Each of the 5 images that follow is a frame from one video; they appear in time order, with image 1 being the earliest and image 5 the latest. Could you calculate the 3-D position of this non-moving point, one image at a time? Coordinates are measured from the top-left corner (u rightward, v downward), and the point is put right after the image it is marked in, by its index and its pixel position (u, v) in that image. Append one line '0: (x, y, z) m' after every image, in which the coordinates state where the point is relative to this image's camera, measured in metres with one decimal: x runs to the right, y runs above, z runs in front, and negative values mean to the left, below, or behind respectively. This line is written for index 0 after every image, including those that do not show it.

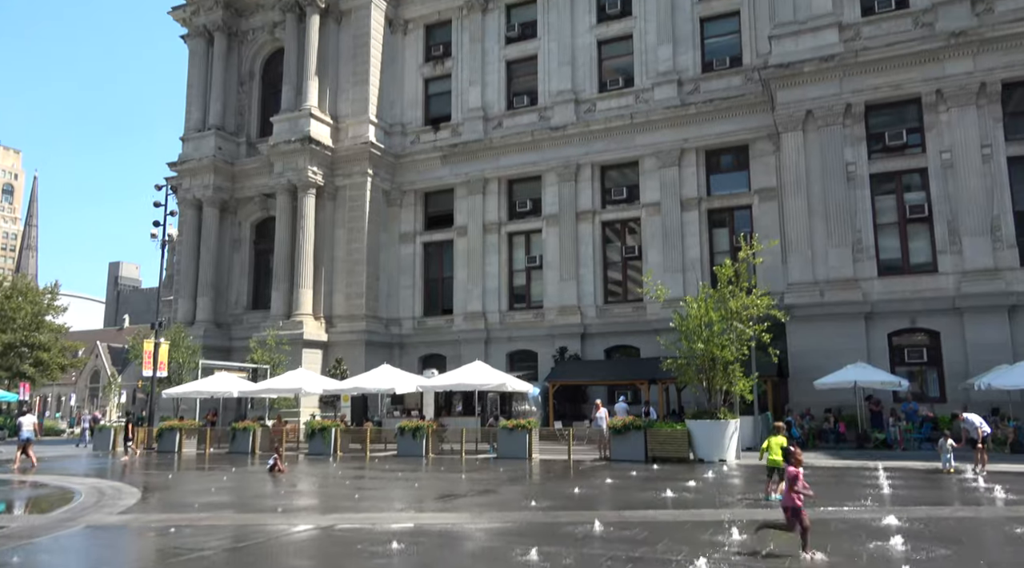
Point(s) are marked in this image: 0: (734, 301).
0: (+5.5, -0.7, +19.2) m
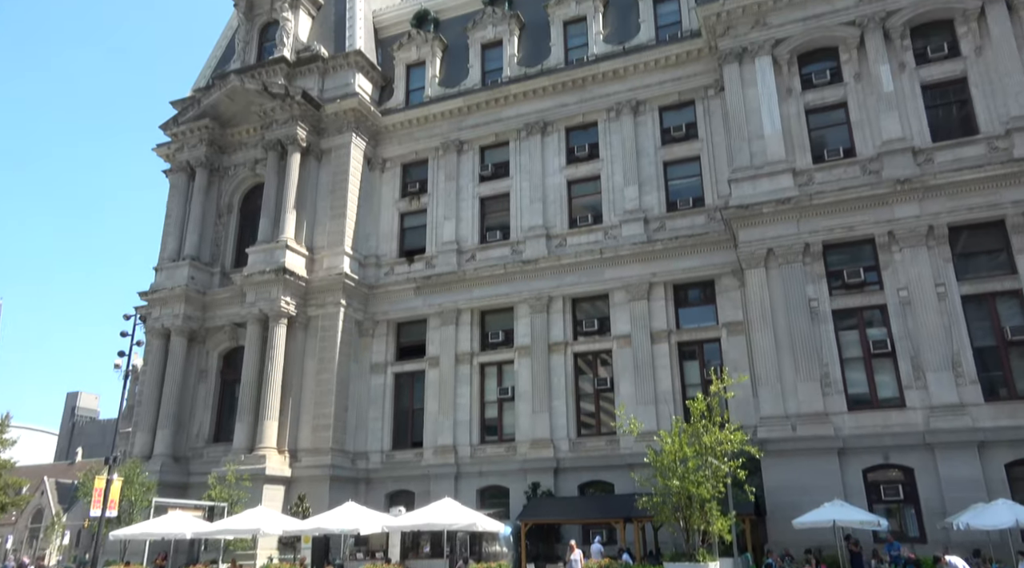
0: (+4.8, -3.7, +19.0) m
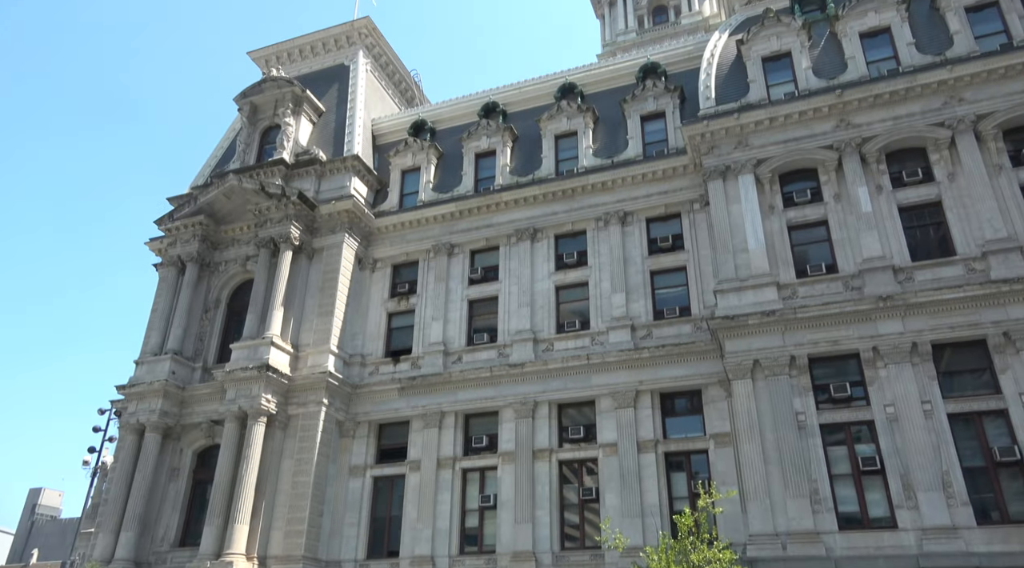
0: (+4.4, -6.2, +18.3) m
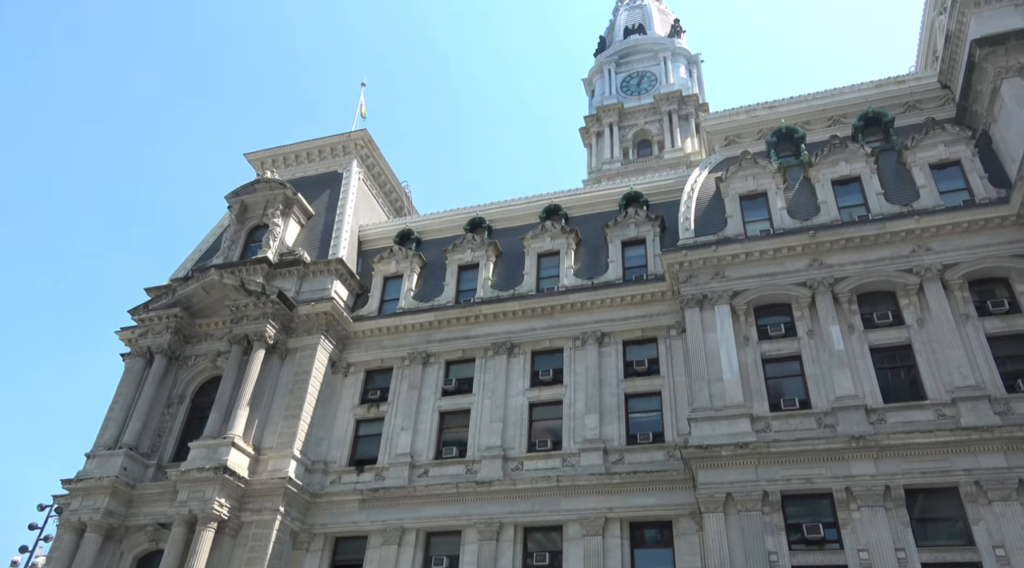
0: (+3.4, -8.8, +17.2) m
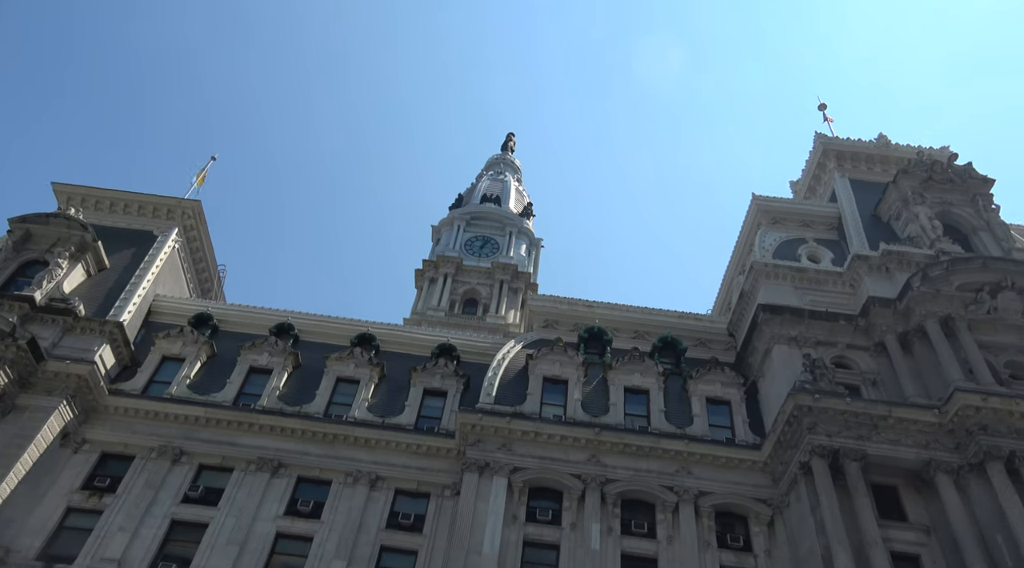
0: (-3.1, -11.6, +15.0) m
